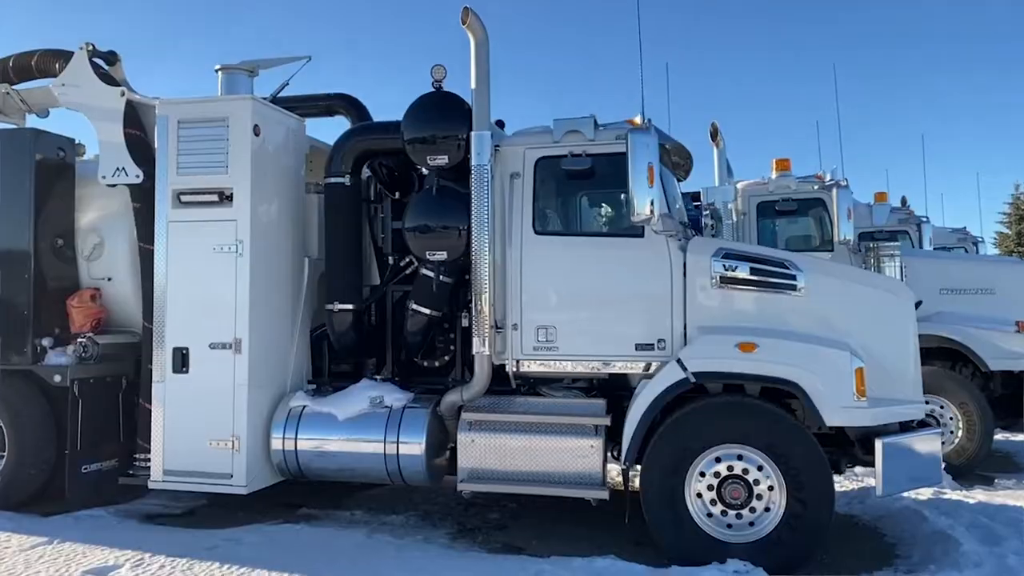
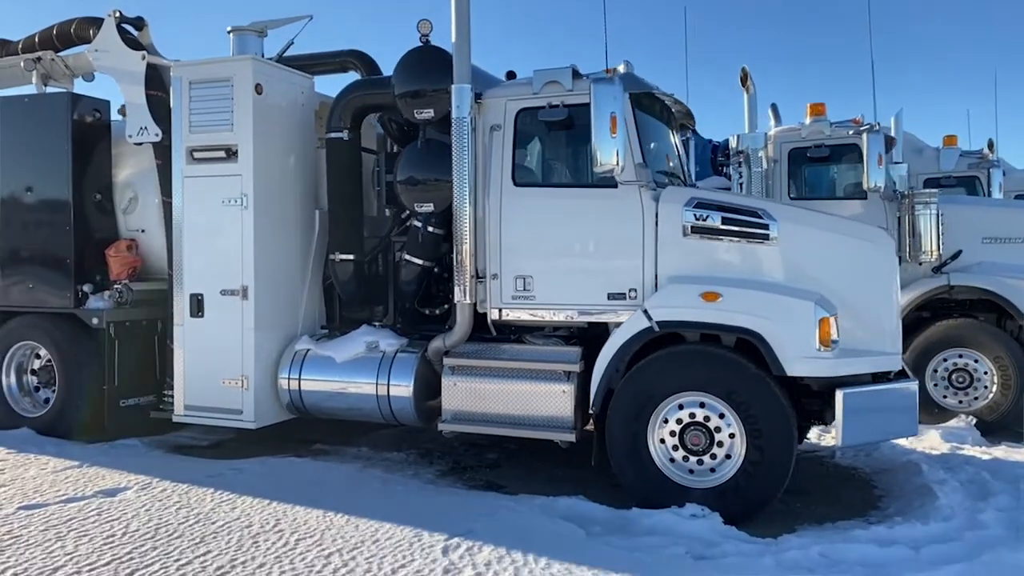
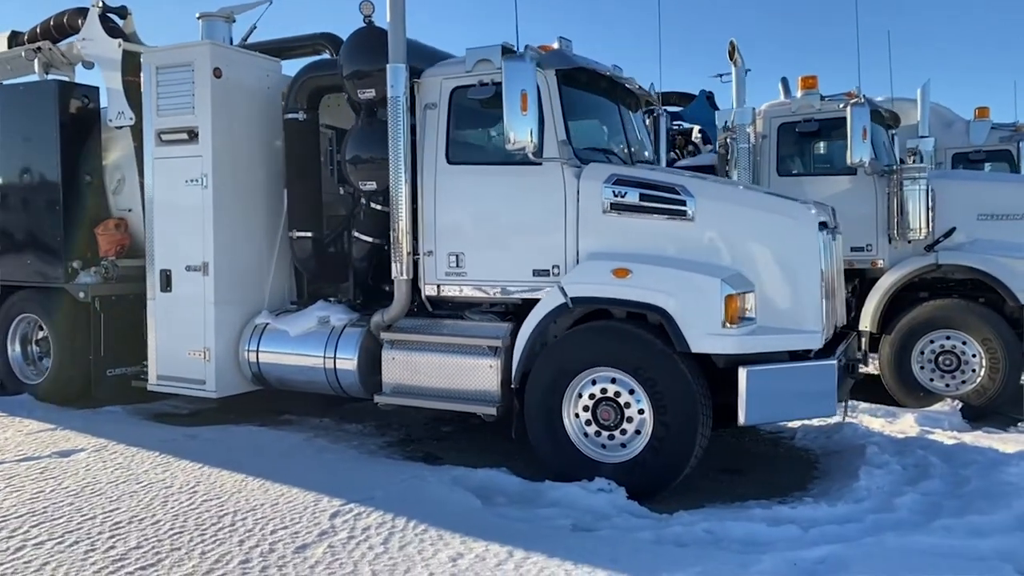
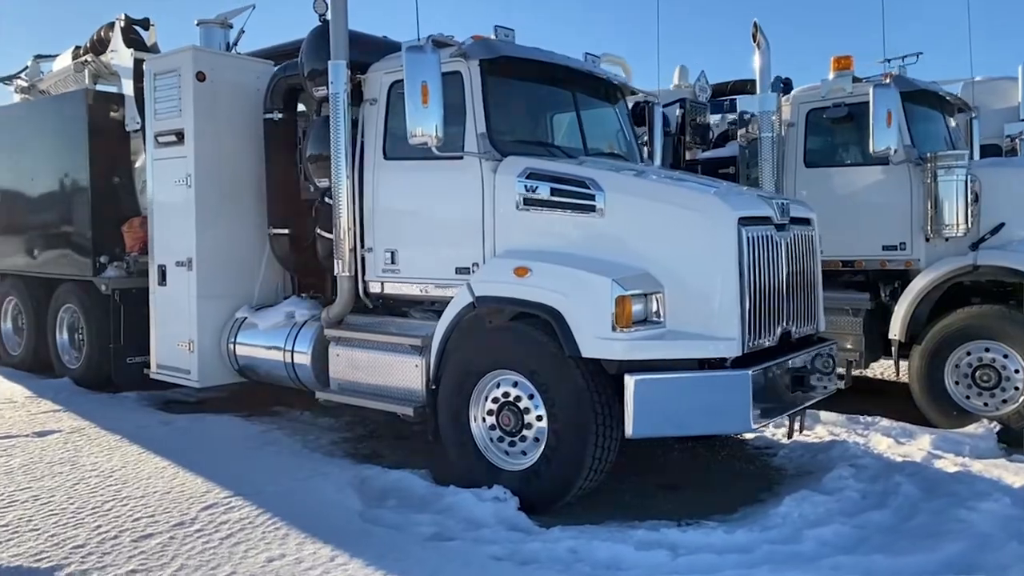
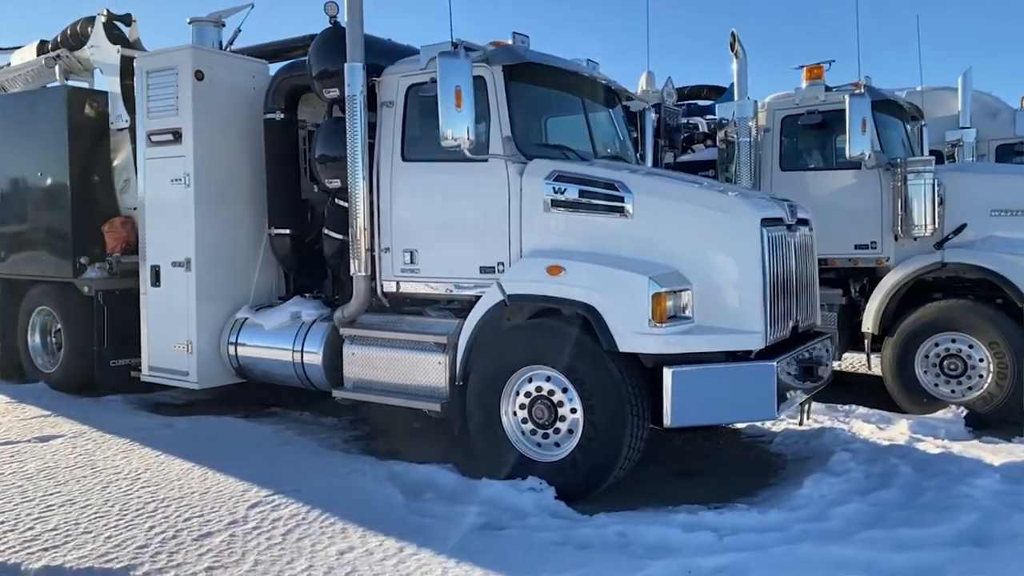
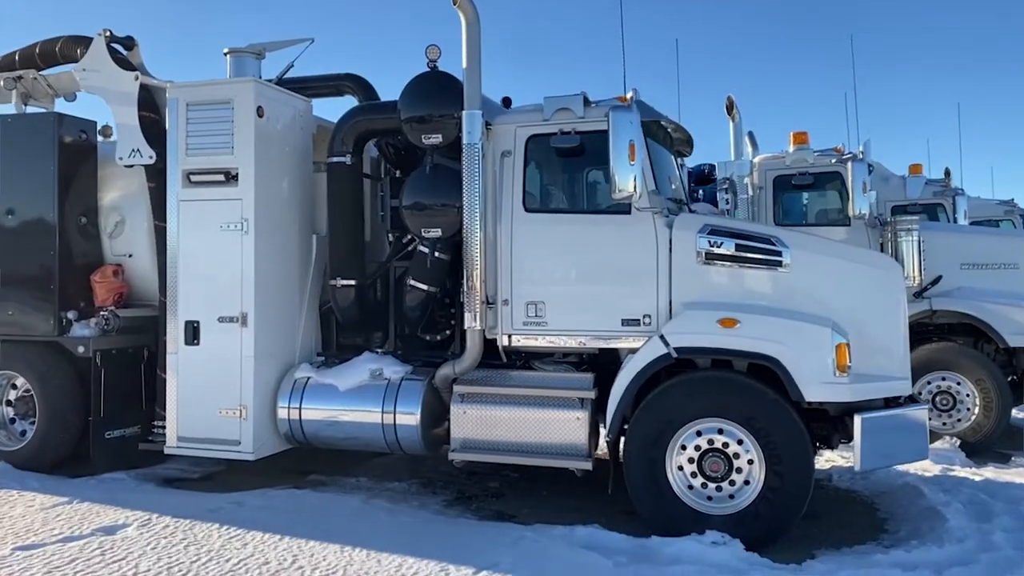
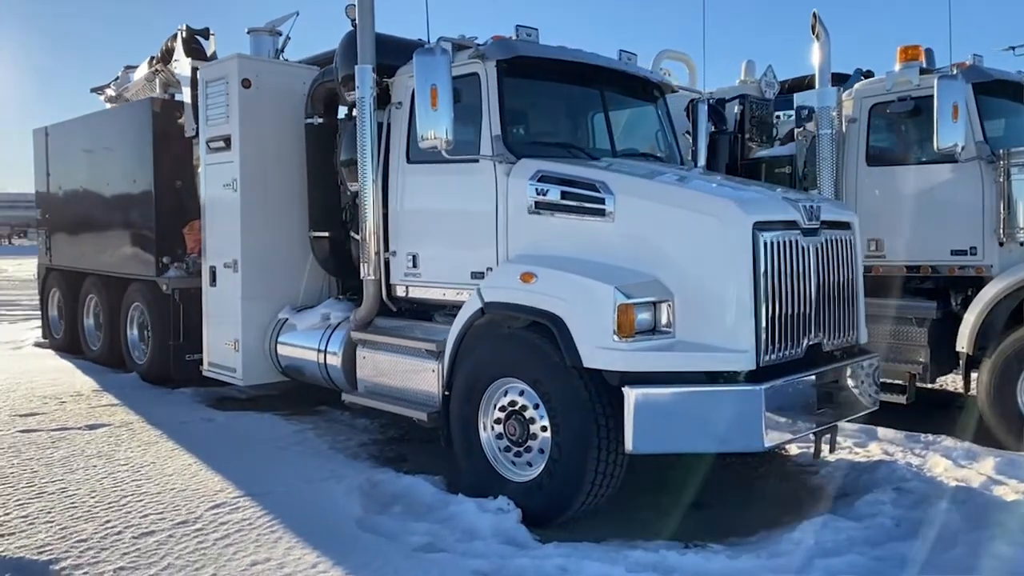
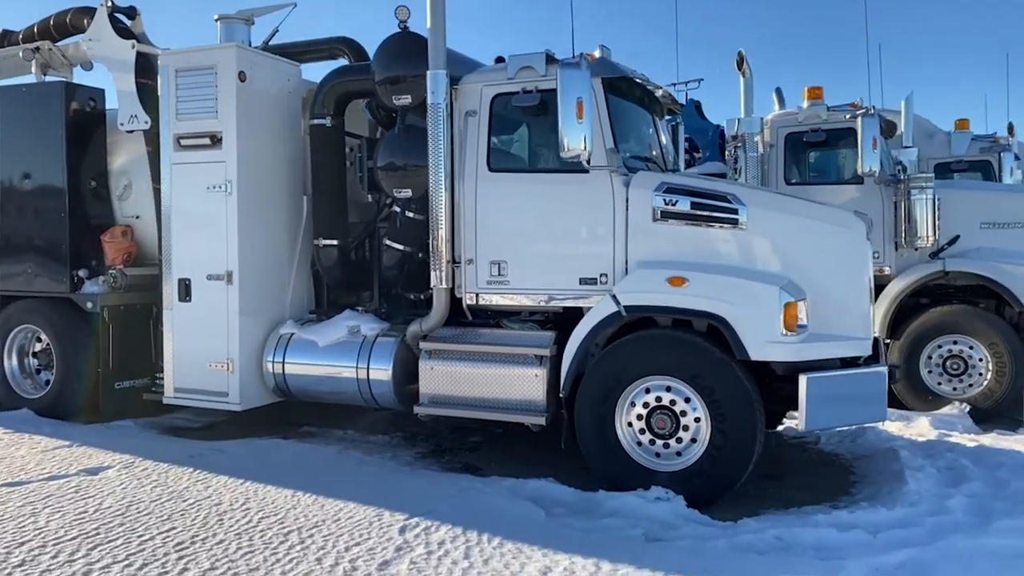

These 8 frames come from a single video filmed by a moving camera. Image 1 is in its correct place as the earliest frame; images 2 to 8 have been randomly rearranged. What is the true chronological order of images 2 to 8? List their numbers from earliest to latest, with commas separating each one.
6, 2, 8, 3, 5, 4, 7
